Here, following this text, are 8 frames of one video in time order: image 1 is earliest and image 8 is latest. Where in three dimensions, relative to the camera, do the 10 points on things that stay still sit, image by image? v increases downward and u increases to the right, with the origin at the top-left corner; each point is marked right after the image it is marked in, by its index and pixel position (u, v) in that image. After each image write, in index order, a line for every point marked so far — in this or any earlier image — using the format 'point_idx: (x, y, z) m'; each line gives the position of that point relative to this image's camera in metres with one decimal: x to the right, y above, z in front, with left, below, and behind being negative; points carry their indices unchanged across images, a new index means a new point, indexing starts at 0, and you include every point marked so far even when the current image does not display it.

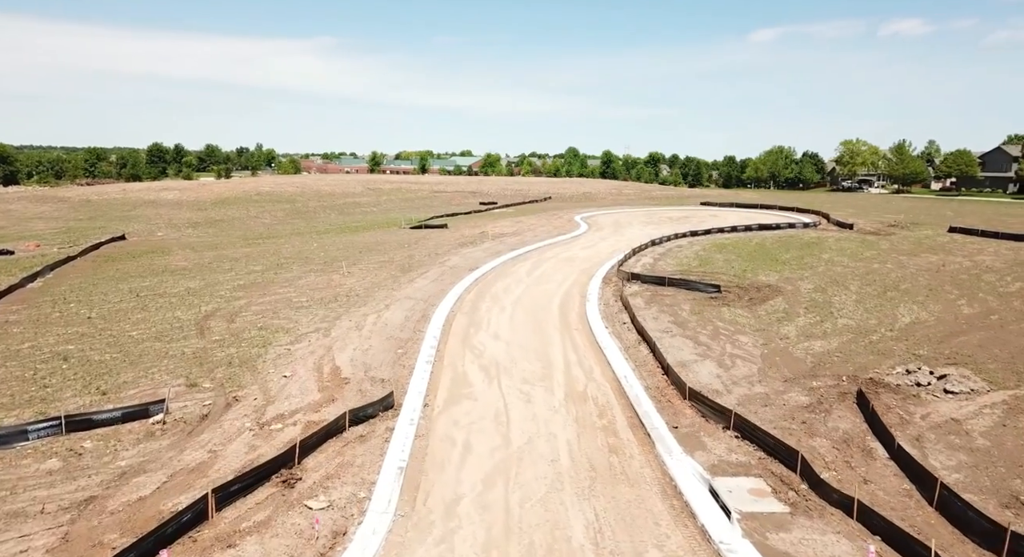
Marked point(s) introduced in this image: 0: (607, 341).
0: (+2.5, -1.7, +15.0) m
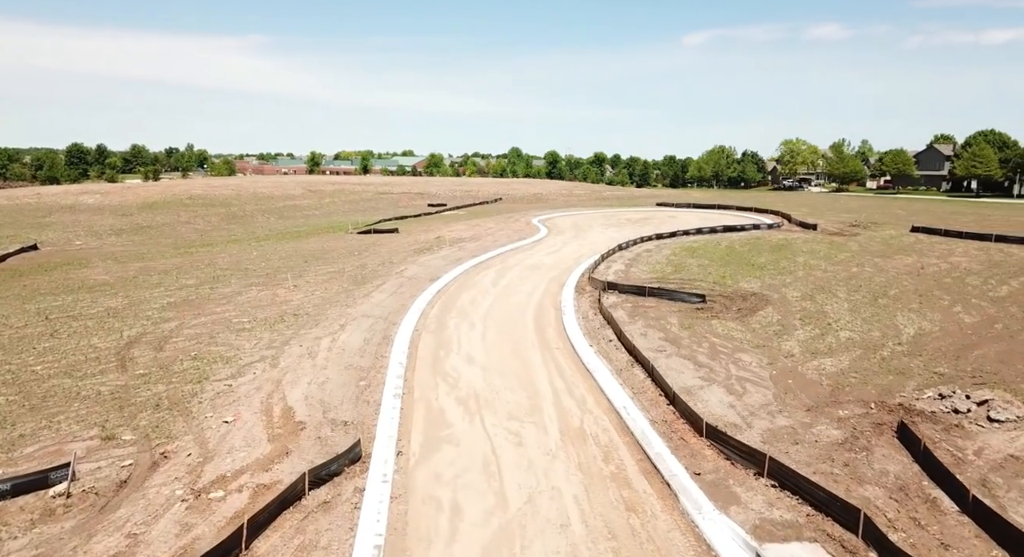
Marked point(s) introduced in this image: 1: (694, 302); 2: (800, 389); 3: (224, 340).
0: (+2.0, -2.0, +13.6) m
1: (+5.6, -0.7, +17.2) m
2: (+5.5, -2.1, +10.7) m
3: (-8.4, -1.8, +16.4) m
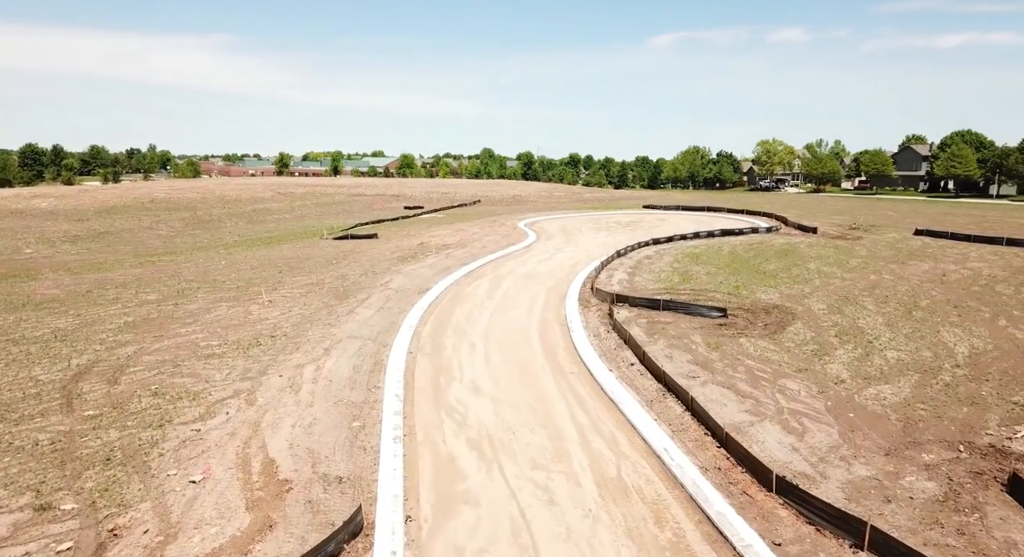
0: (+2.3, -2.4, +12.0) m
1: (+5.7, -1.1, +15.8) m
2: (+5.9, -2.4, +9.3) m
3: (-8.2, -2.4, +14.4) m
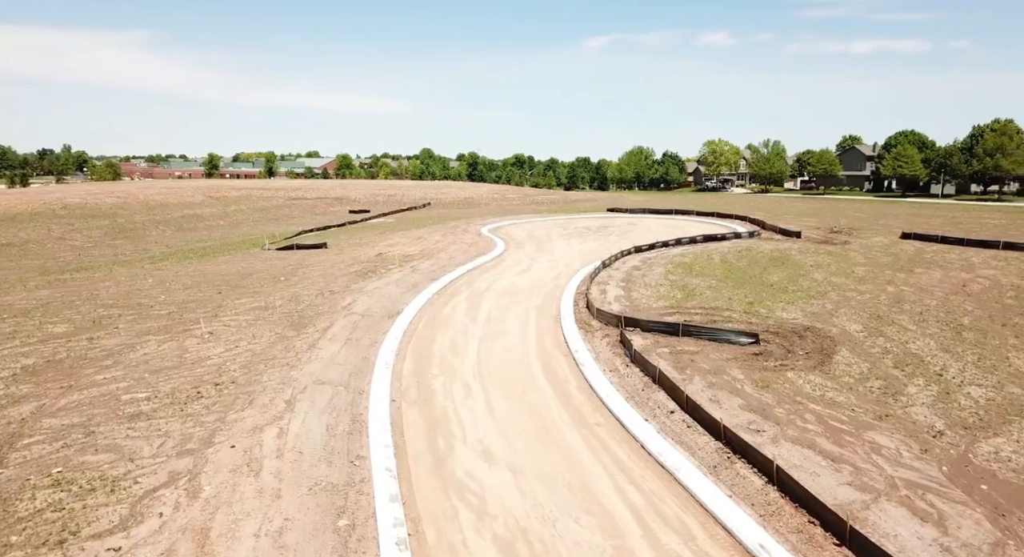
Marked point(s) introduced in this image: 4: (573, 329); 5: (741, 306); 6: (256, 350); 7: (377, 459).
0: (+2.7, -3.0, +9.8) m
1: (+5.7, -1.6, +13.8) m
2: (+6.6, -2.9, +7.4) m
3: (-7.9, -3.2, +11.1) m
4: (+1.9, -1.6, +17.1) m
5: (+7.1, -0.8, +17.4) m
6: (-7.4, -2.0, +16.3) m
7: (-2.4, -3.2, +10.0) m
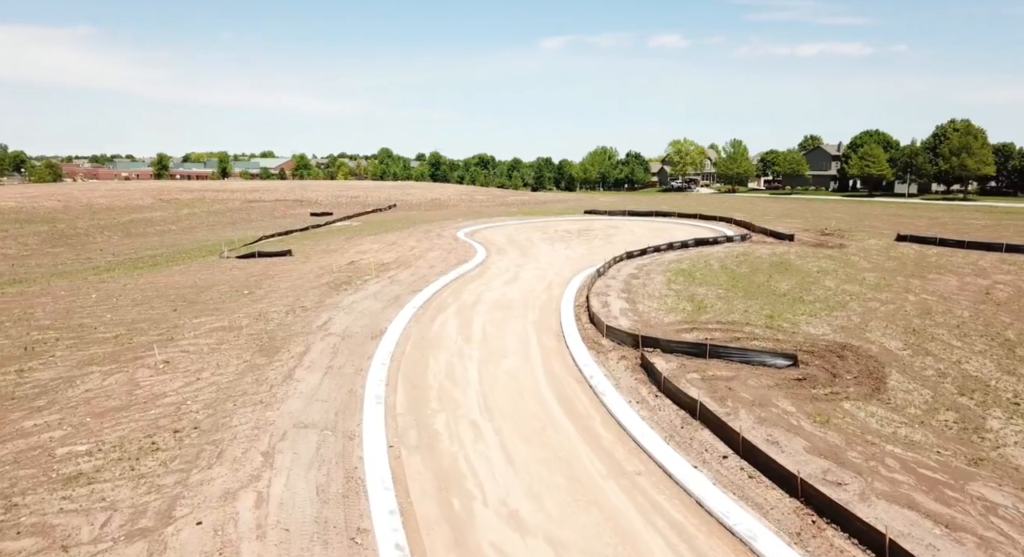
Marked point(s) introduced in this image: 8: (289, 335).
0: (+3.3, -3.4, +8.2) m
1: (+6.0, -2.0, +12.5) m
2: (+7.3, -3.3, +6.1) m
3: (-7.5, -3.8, +8.8) m
4: (+1.9, -2.0, +15.5) m
5: (+7.1, -1.2, +16.1) m
6: (-7.3, -2.6, +14.1) m
7: (-1.9, -3.7, +8.1) m
8: (-7.2, -1.7, +18.0) m
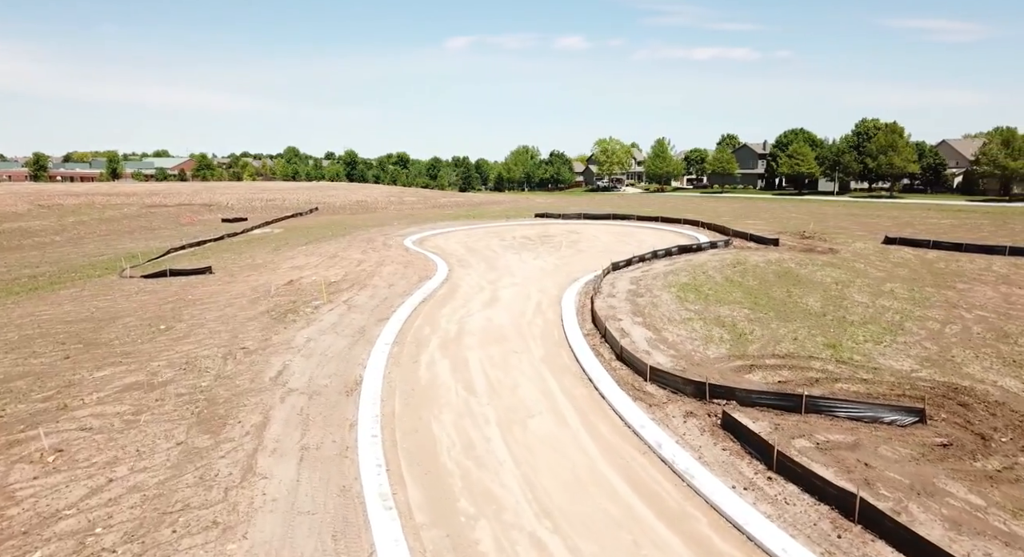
0: (+5.0, -4.1, +5.4) m
1: (+7.0, -2.6, +10.0) m
2: (+9.2, -3.9, +3.8) m
3: (-5.8, -4.8, +4.5) m
4: (+2.6, -2.7, +12.4) m
5: (+7.6, -1.8, +13.7) m
6: (-6.4, -3.6, +9.7) m
7: (-0.2, -4.6, +4.6) m
8: (-6.8, -2.8, +13.7) m
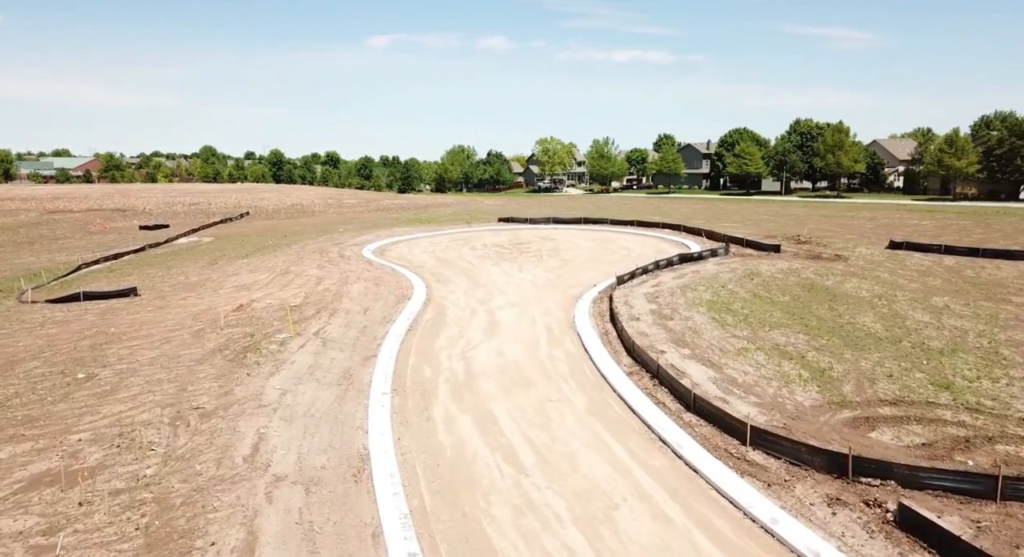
0: (+7.1, -4.8, +2.9) m
1: (+8.6, -3.2, +7.6) m
2: (+11.4, -4.4, +1.8) m
3: (-3.5, -5.7, +0.8) m
4: (+3.9, -3.4, +9.6) m
5: (+8.7, -2.3, +11.4) m
6: (-4.7, -4.5, +5.9) m
7: (+2.1, -5.3, +1.5) m
8: (-5.6, -3.7, +9.8) m
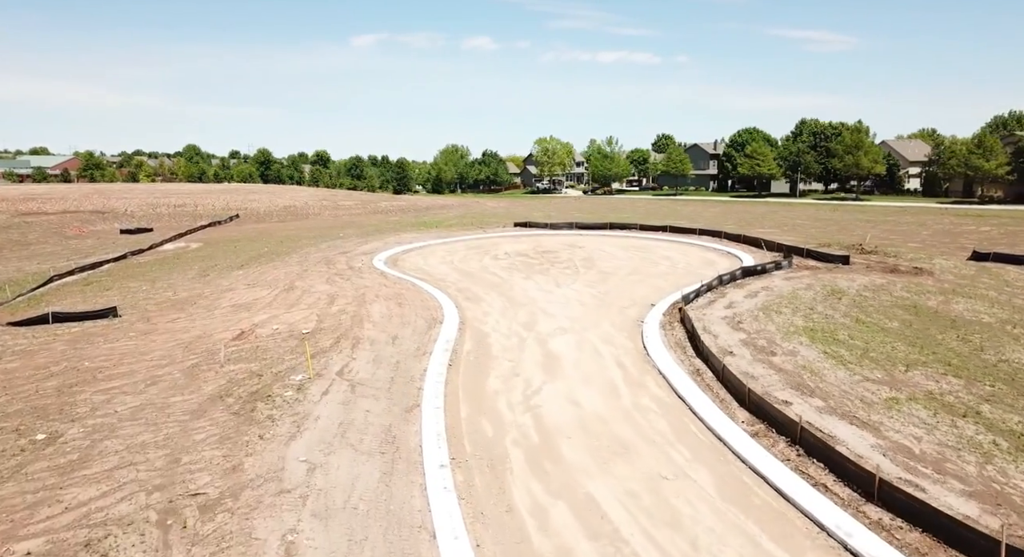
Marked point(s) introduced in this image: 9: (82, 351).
0: (+9.2, -5.5, -0.3) m
1: (+10.6, -3.9, +4.5) m
2: (+13.6, -5.1, -1.2) m
3: (-1.3, -6.4, -2.5) m
4: (+5.8, -4.1, +6.4) m
5: (+10.6, -3.0, +8.3) m
6: (-2.6, -5.2, +2.6) m
7: (+4.2, -6.0, -1.7) m
8: (-3.6, -4.4, +6.4) m
9: (-13.8, -2.4, +18.0) m
